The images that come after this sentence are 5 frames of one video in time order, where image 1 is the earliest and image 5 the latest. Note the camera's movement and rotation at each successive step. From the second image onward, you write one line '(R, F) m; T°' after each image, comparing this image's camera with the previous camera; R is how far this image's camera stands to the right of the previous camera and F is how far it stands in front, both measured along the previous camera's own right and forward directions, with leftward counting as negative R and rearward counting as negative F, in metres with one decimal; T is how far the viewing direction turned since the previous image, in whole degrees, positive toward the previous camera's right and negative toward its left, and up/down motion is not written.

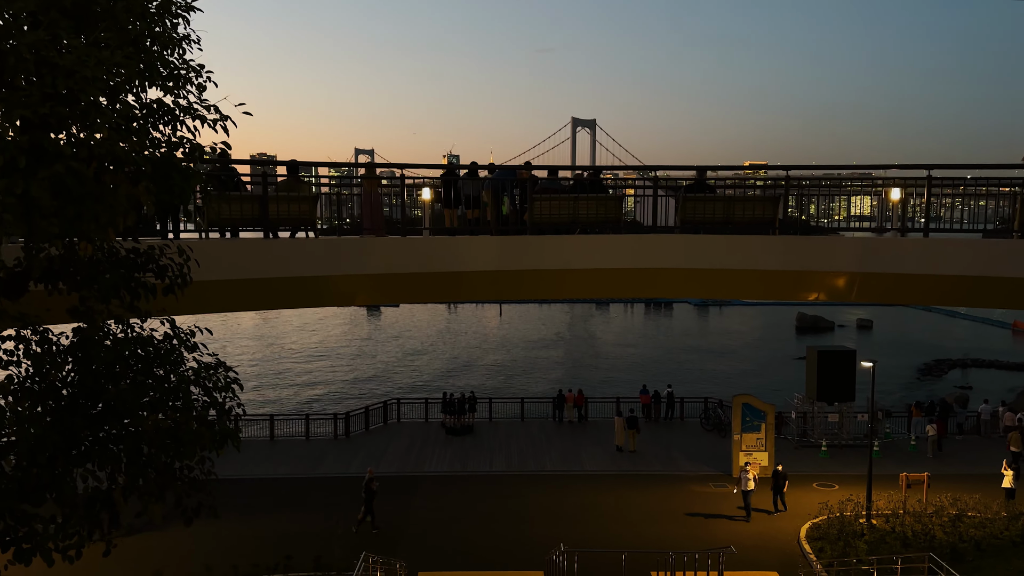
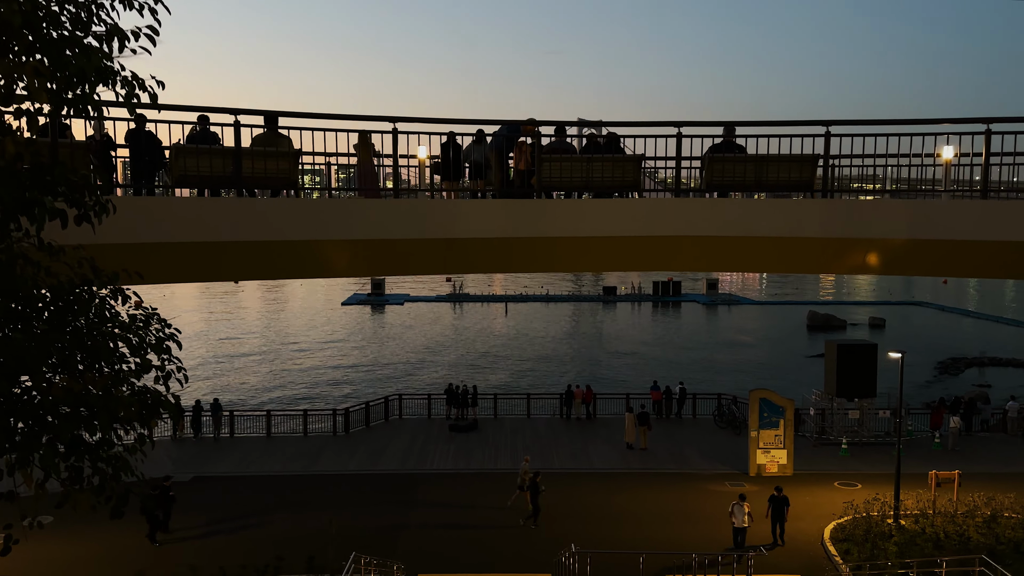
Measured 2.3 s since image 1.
(0.0, +0.7) m; 0°
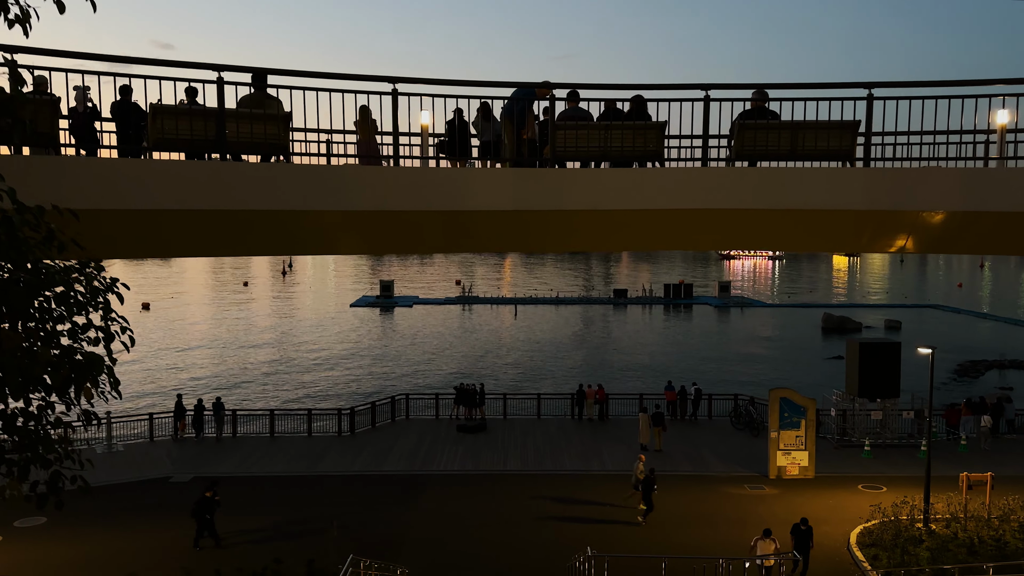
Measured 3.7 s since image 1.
(0.0, +0.5) m; -1°
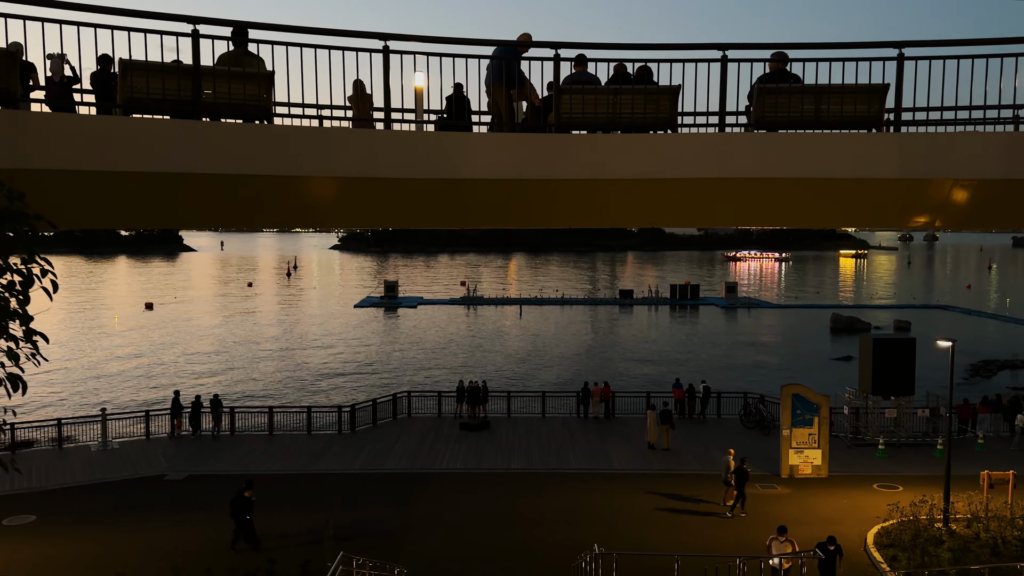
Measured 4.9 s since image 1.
(0.0, +0.4) m; 0°
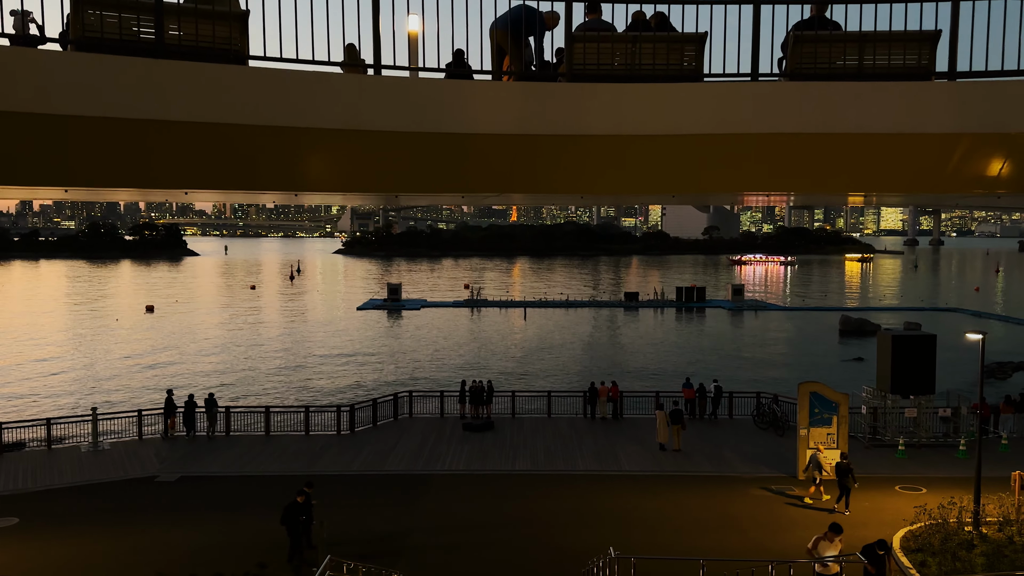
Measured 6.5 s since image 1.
(0.0, +0.6) m; 0°
